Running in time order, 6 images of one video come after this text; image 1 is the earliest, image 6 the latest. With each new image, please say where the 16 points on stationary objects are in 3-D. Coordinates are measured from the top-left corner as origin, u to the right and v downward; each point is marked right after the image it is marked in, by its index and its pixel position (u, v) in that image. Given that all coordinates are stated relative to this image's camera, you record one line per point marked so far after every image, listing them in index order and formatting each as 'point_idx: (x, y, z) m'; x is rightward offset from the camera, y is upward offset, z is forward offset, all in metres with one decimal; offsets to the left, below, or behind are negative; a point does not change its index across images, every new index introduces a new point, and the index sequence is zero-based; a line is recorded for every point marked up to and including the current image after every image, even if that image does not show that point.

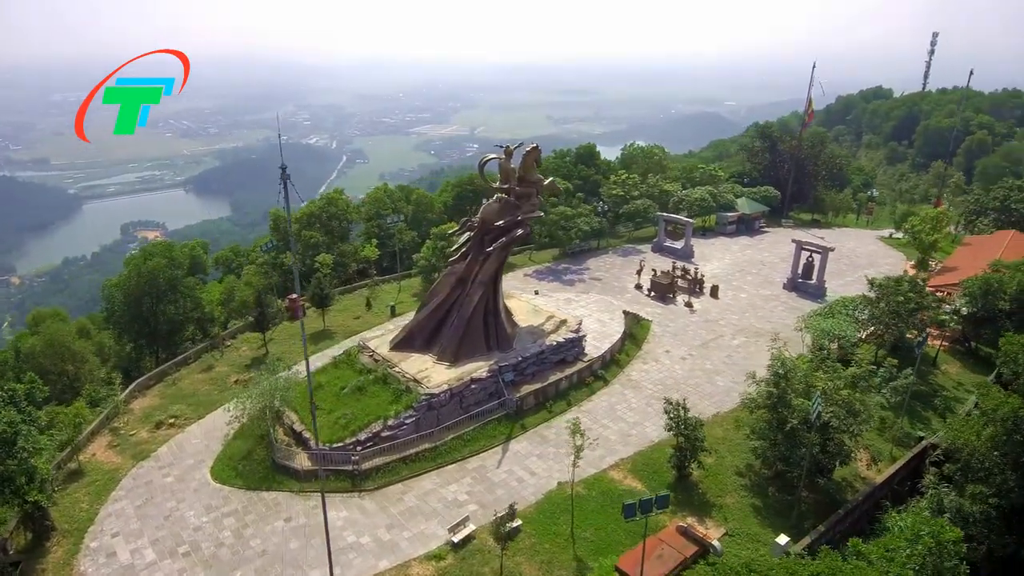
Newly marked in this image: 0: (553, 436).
0: (+1.2, -4.2, +18.7) m
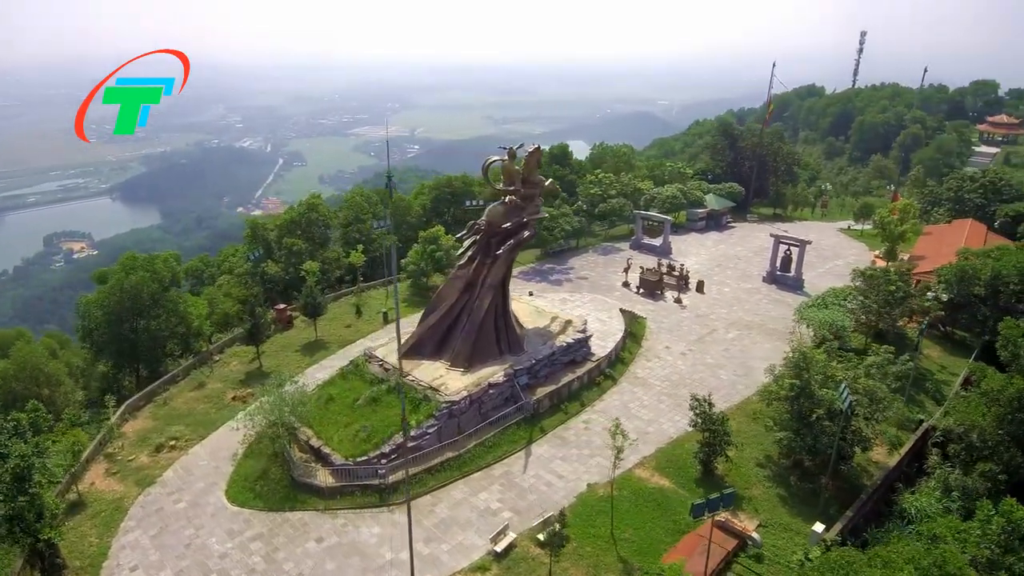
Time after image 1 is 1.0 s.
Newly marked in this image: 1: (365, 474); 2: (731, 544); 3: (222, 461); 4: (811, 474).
0: (+1.7, -4.2, +18.7) m
1: (-3.6, -4.5, +16.4) m
2: (+4.9, -5.7, +14.9) m
3: (-7.6, -4.6, +17.6) m
4: (+7.8, -4.9, +17.5) m
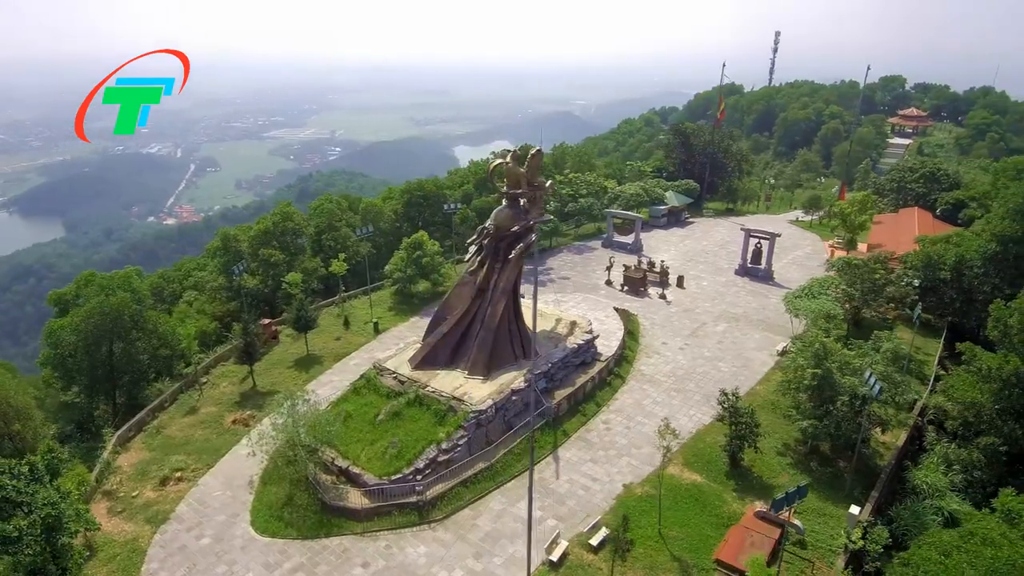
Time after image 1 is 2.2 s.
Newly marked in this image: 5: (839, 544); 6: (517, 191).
0: (+2.4, -4.2, +18.7) m
1: (-2.6, -4.8, +15.8) m
2: (+6.0, -5.6, +15.2) m
3: (-6.8, -5.0, +16.5) m
4: (+8.6, -4.6, +18.2) m
5: (+7.4, -5.8, +15.2) m
6: (+0.1, +2.9, +20.0) m
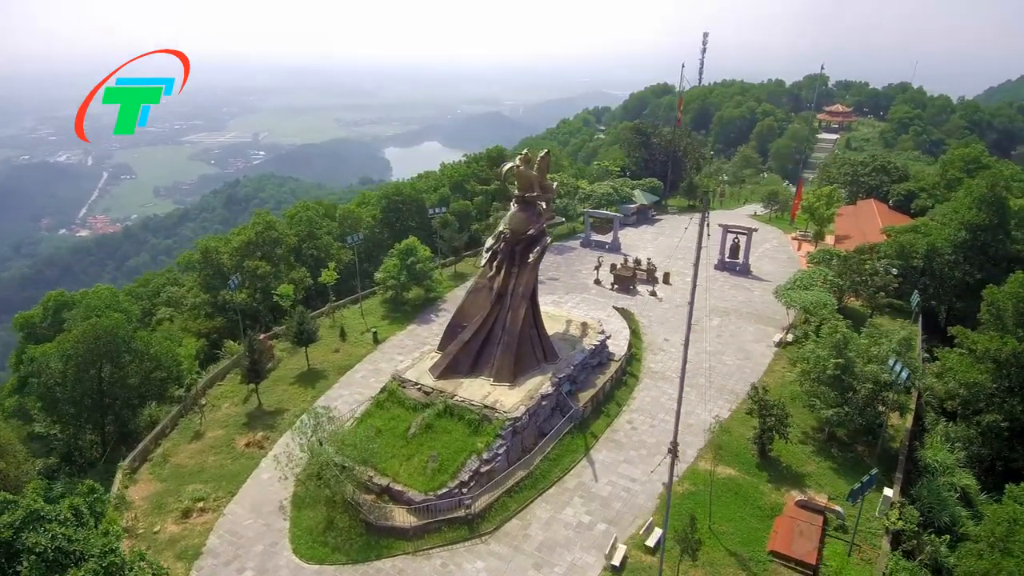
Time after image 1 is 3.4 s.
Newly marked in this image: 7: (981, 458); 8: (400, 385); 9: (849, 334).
0: (+3.2, -4.2, +18.7) m
1: (-1.4, -5.0, +15.3) m
2: (+7.2, -5.4, +15.7) m
3: (-5.6, -5.4, +15.7) m
4: (+9.4, -4.4, +18.8) m
5: (+8.6, -5.6, +15.8) m
6: (+0.5, +2.8, +19.8) m
7: (+13.5, -4.9, +19.2) m
8: (-3.1, -2.7, +18.7) m
9: (+9.5, -1.3, +18.9) m
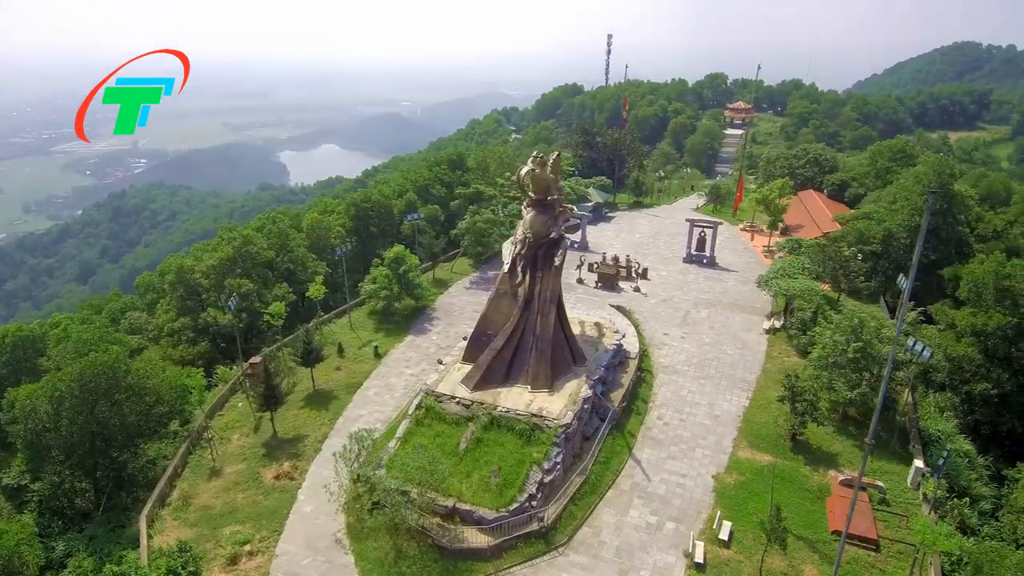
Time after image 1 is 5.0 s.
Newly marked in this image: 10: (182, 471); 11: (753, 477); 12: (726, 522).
0: (+4.2, -4.2, +18.9) m
1: (+0.2, -5.2, +14.9) m
2: (+8.7, -5.1, +16.5) m
3: (-4.0, -5.8, +14.6) m
4: (+10.4, -4.0, +20.0) m
5: (+10.1, -5.3, +16.8) m
6: (+1.1, +2.7, +19.5) m
7: (+14.4, -4.3, +20.9) m
8: (-2.1, -3.0, +17.9) m
9: (+10.3, -0.9, +20.0) m
10: (-8.6, -4.7, +17.4) m
11: (+6.2, -4.9, +17.2) m
12: (+5.0, -5.4, +15.5) m
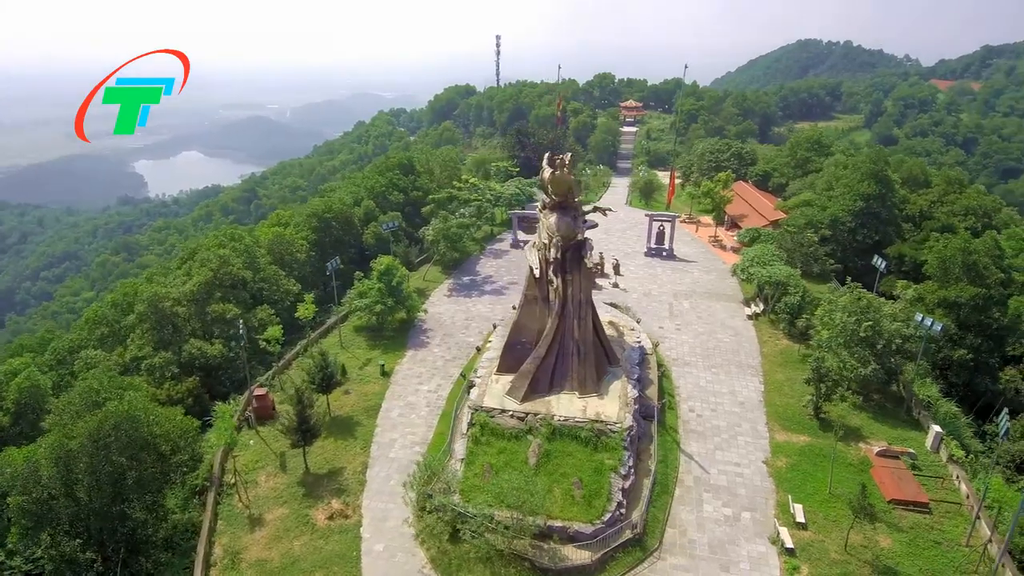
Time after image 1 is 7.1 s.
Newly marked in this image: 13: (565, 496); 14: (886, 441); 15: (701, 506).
0: (+5.4, -4.0, +19.2) m
1: (+2.3, -5.3, +14.5) m
2: (+10.3, -4.6, +17.6) m
3: (-1.8, -6.1, +13.5) m
4: (+11.3, -3.4, +21.3) m
5: (+11.6, -4.7, +18.2) m
6: (+1.7, +2.6, +19.2) m
7: (+15.1, -3.4, +22.9) m
8: (-0.7, -3.3, +17.1) m
9: (+11.0, -0.3, +21.3) m
10: (-6.9, -5.4, +15.4) m
11: (+7.7, -4.5, +17.9) m
12: (+6.8, -5.2, +16.0) m
13: (+1.2, -4.7, +14.9) m
14: (+10.6, -4.3, +18.9) m
15: (+4.5, -5.2, +16.1) m
